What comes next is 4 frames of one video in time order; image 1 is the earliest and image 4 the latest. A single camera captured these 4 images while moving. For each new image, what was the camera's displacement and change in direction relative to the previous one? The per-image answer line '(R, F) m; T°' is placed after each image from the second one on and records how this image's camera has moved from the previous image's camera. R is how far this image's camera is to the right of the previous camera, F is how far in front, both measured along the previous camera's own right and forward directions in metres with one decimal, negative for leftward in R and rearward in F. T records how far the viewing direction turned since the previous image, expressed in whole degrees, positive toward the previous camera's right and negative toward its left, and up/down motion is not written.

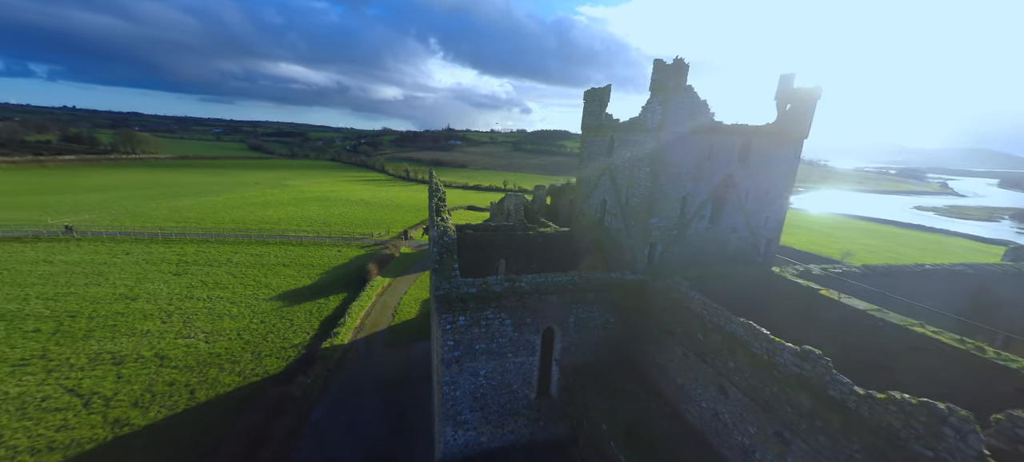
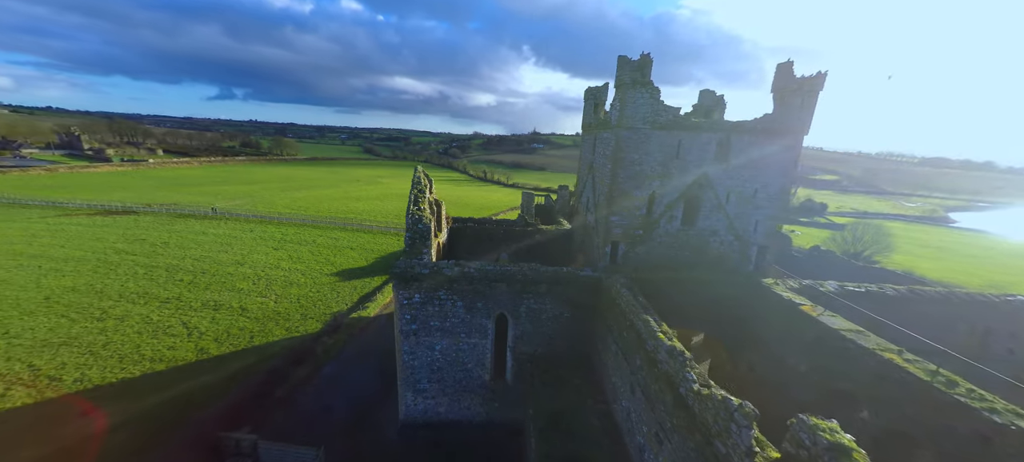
(+4.9, -0.4) m; -15°
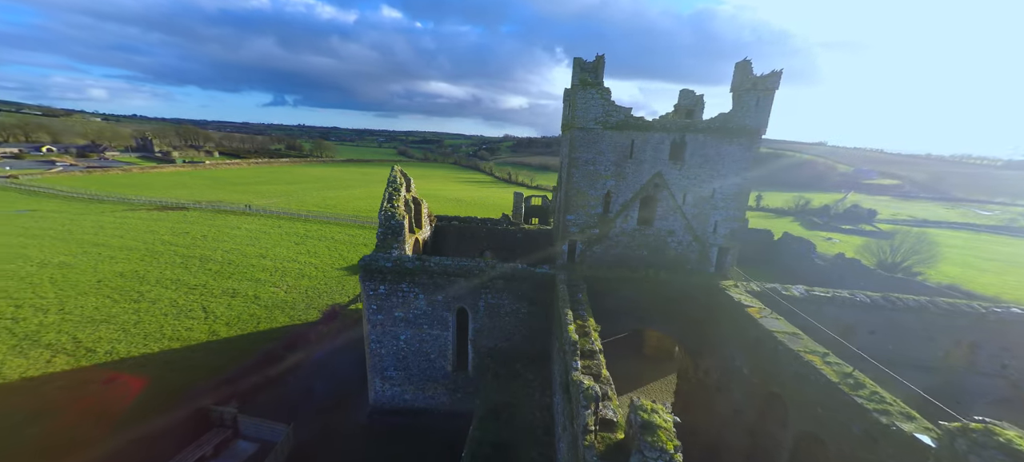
(+2.9, -0.3) m; -5°
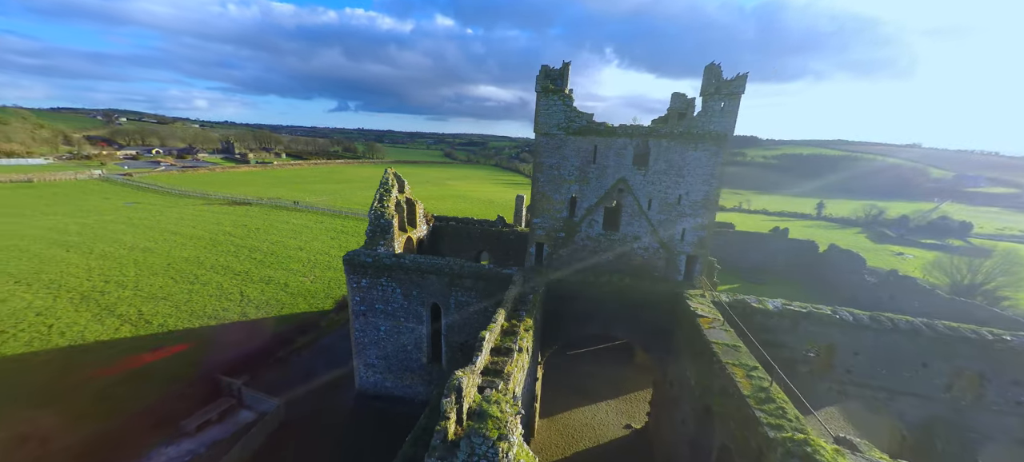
(+3.0, -0.2) m; -8°
